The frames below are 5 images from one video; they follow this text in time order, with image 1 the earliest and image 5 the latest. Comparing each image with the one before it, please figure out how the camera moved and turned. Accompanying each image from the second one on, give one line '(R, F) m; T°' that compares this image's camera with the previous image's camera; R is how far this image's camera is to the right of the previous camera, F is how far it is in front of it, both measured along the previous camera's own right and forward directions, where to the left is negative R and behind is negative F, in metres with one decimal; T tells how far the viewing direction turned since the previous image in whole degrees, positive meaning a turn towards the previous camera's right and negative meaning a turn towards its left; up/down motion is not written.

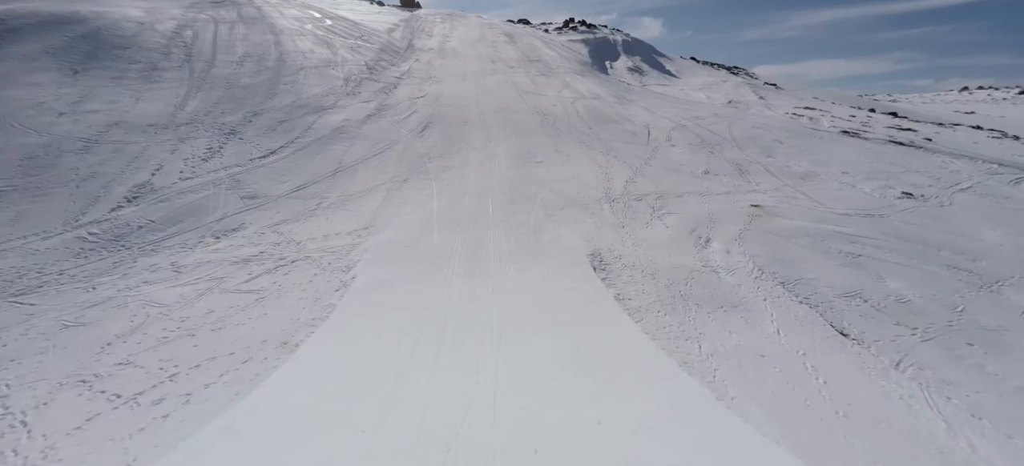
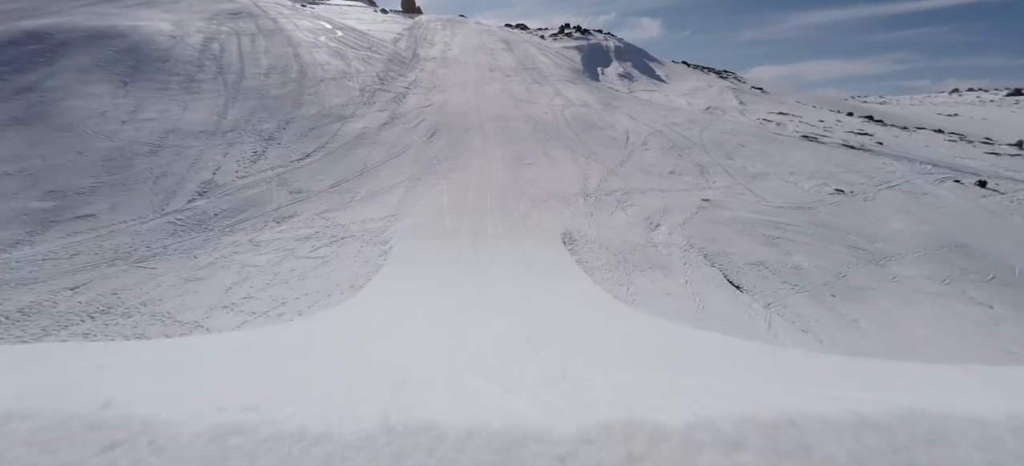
(+0.1, -2.4) m; 0°
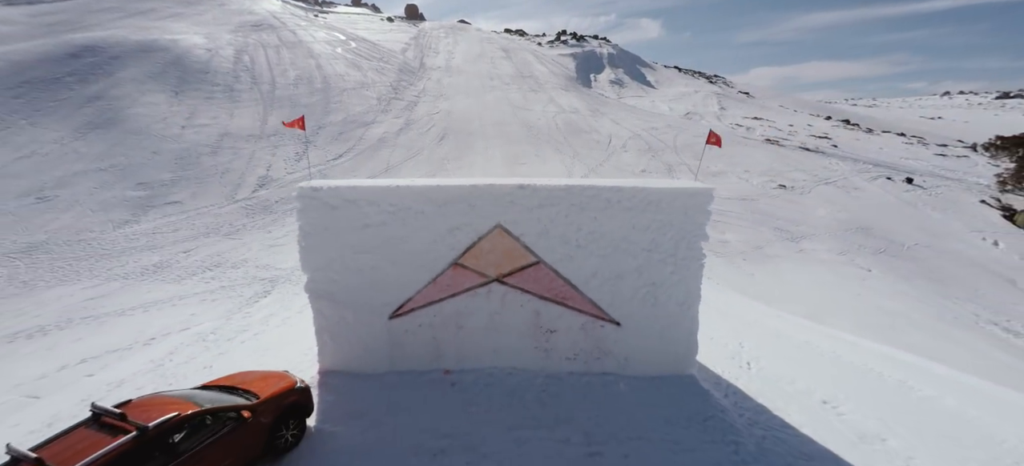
(+0.1, -3.0) m; 0°
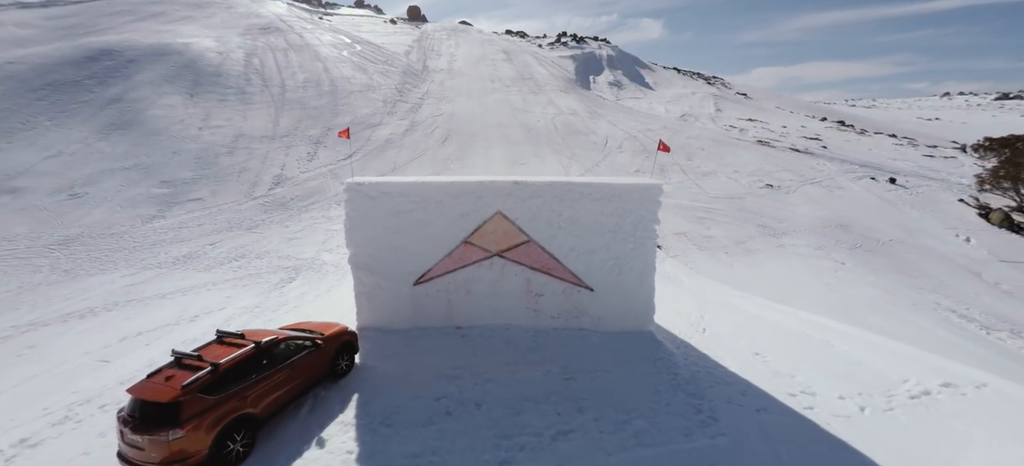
(0.0, -1.0) m; 0°
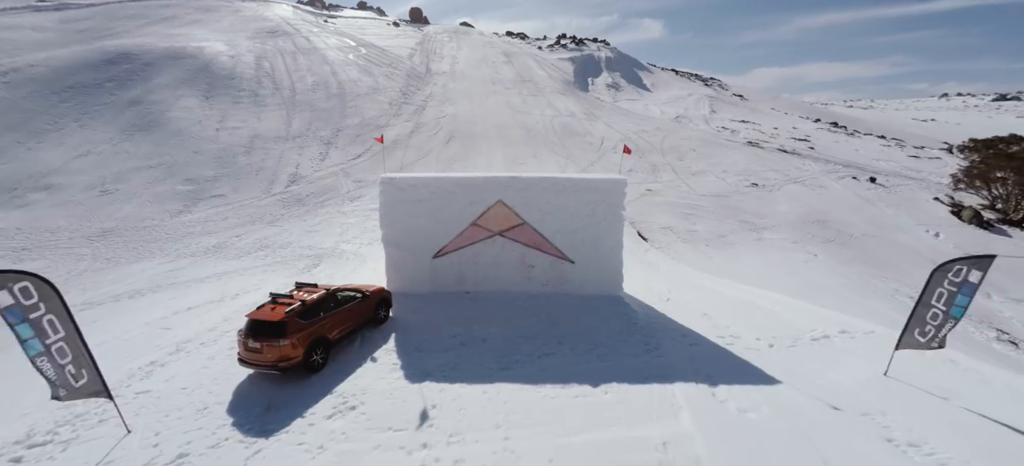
(0.0, -1.2) m; 0°
